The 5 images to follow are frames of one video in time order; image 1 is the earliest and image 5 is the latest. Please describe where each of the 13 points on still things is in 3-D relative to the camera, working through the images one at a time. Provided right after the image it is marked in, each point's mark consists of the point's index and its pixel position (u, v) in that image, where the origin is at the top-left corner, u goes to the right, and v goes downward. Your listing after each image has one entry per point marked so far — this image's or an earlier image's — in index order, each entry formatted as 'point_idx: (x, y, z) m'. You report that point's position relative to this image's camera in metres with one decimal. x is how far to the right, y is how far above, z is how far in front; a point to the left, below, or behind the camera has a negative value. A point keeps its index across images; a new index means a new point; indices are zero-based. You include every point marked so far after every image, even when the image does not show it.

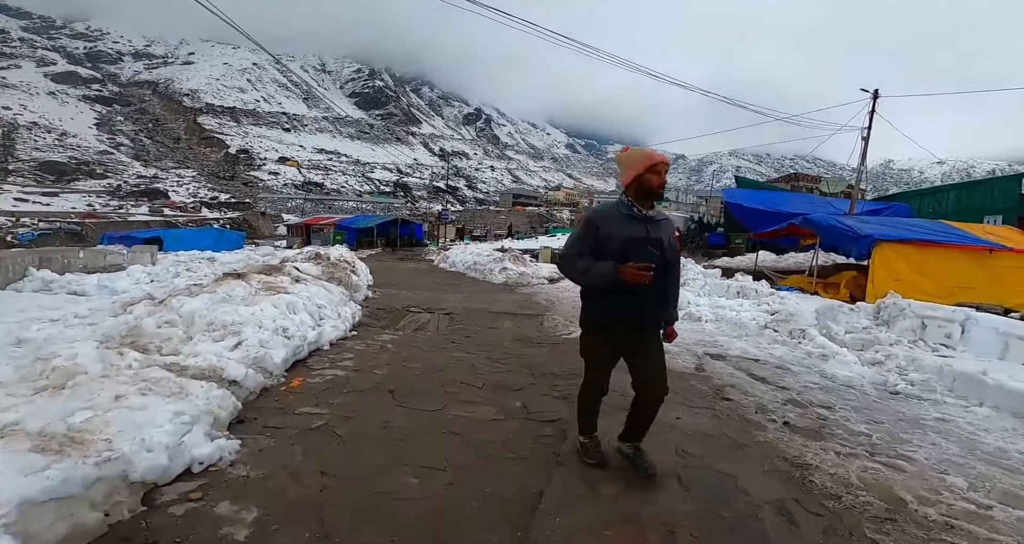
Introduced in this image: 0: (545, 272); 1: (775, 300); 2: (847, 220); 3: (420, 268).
0: (+0.9, 0.0, +14.7) m
1: (+4.1, -0.4, +8.3) m
2: (+7.3, +1.1, +12.2) m
3: (-3.1, +0.1, +17.8) m
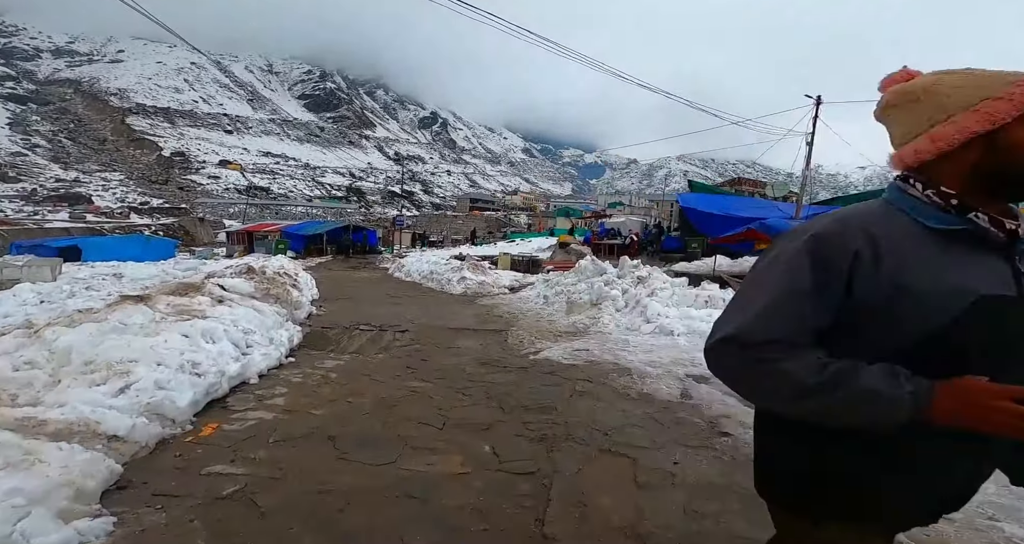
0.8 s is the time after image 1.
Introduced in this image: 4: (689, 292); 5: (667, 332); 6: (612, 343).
0: (-0.2, -0.2, +14.0) m
1: (+3.5, -0.5, +8.0) m
2: (+6.4, +1.0, +12.1) m
3: (-4.5, -0.2, +16.8) m
4: (+2.7, -0.3, +8.3) m
5: (+2.0, -0.8, +7.0) m
6: (+1.2, -0.9, +6.7) m
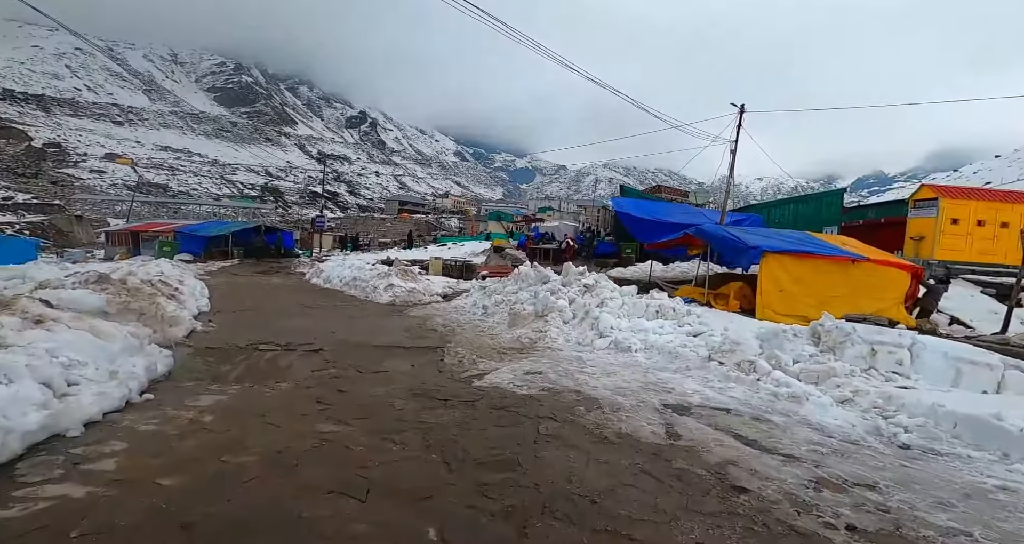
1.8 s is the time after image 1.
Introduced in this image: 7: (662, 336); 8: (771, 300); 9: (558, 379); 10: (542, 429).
0: (-1.9, -0.4, +12.8) m
1: (+2.7, -0.6, +7.4) m
2: (+5.0, +0.9, +11.8) m
3: (-6.5, -0.3, +15.1) m
4: (+1.8, -0.4, +7.6) m
5: (+1.3, -0.9, +6.2) m
6: (+0.5, -1.0, +5.8) m
7: (+1.9, -0.8, +6.6) m
8: (+5.2, -0.6, +10.8) m
9: (+0.4, -1.0, +4.9) m
10: (+0.2, -1.1, +3.6) m
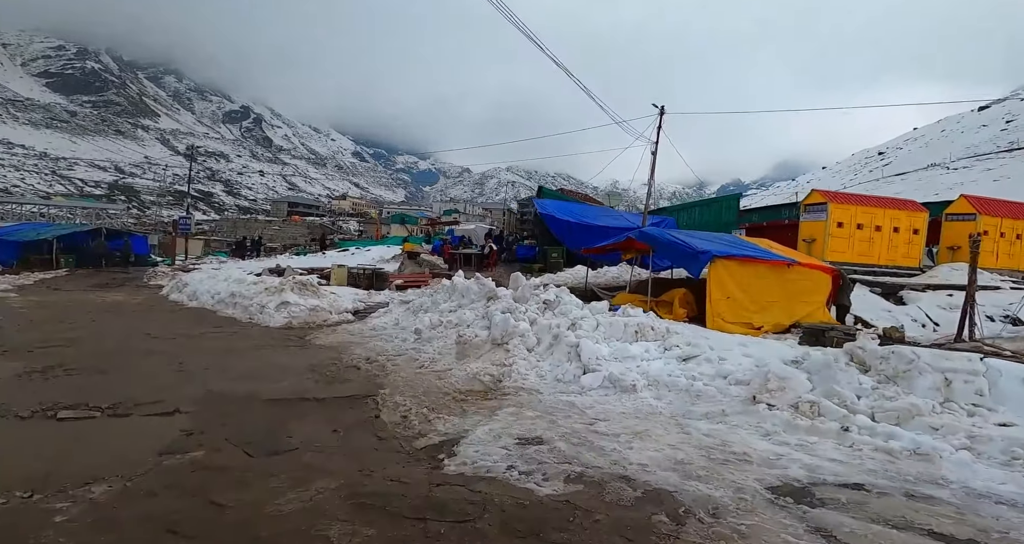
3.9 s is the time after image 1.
0: (-3.5, -0.6, +10.6) m
1: (+2.1, -0.7, +6.2) m
2: (+3.4, +0.8, +11.0) m
3: (-8.4, -0.7, +11.9) m
4: (+1.2, -0.5, +6.3) m
5: (+1.0, -1.0, +4.8) m
6: (+0.3, -1.1, +4.2) m
7: (+1.5, -0.9, +5.3) m
8: (+3.9, -0.7, +10.0) m
9: (+0.4, -1.1, +3.2) m
10: (+0.4, -1.2, +1.9) m
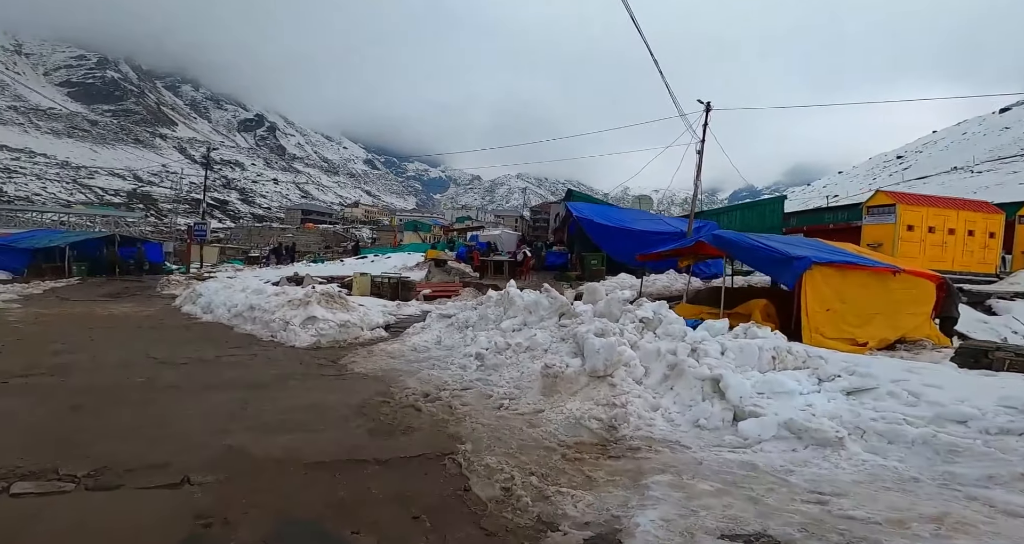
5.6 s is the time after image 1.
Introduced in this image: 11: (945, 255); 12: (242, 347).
0: (-2.4, -0.8, +9.3) m
1: (+3.0, -0.8, +4.8) m
2: (+4.4, +0.6, +9.6) m
3: (-7.4, -0.9, +10.7) m
4: (+2.1, -0.6, +4.9) m
5: (+1.8, -1.1, +3.4) m
6: (+1.2, -1.2, +2.8) m
7: (+2.4, -1.0, +3.9) m
8: (+4.9, -0.8, +8.5) m
9: (+1.2, -1.2, +1.9) m
10: (+1.3, -1.2, +0.6) m
11: (+13.3, +0.5, +16.4) m
12: (-3.6, -1.0, +7.1) m
